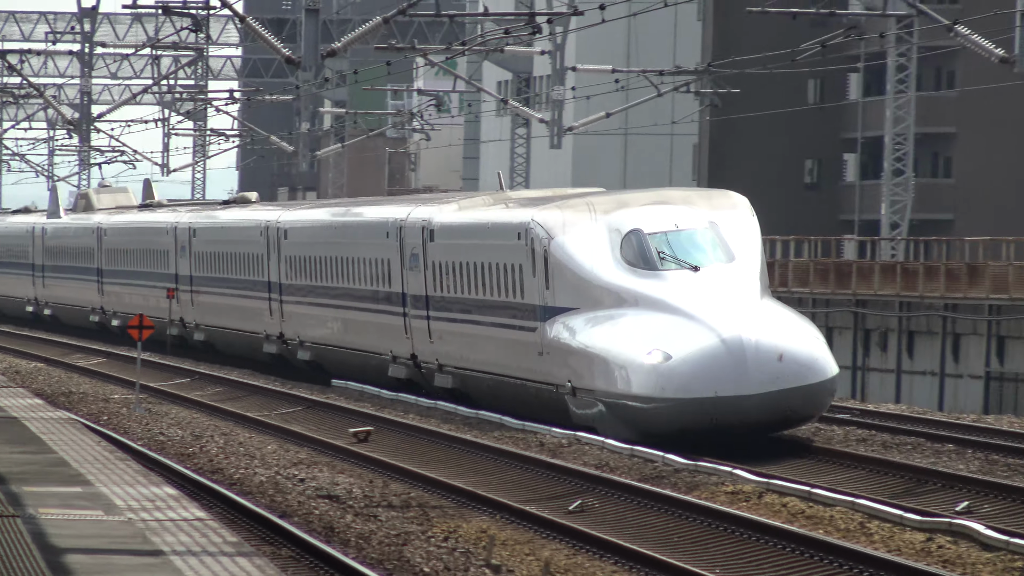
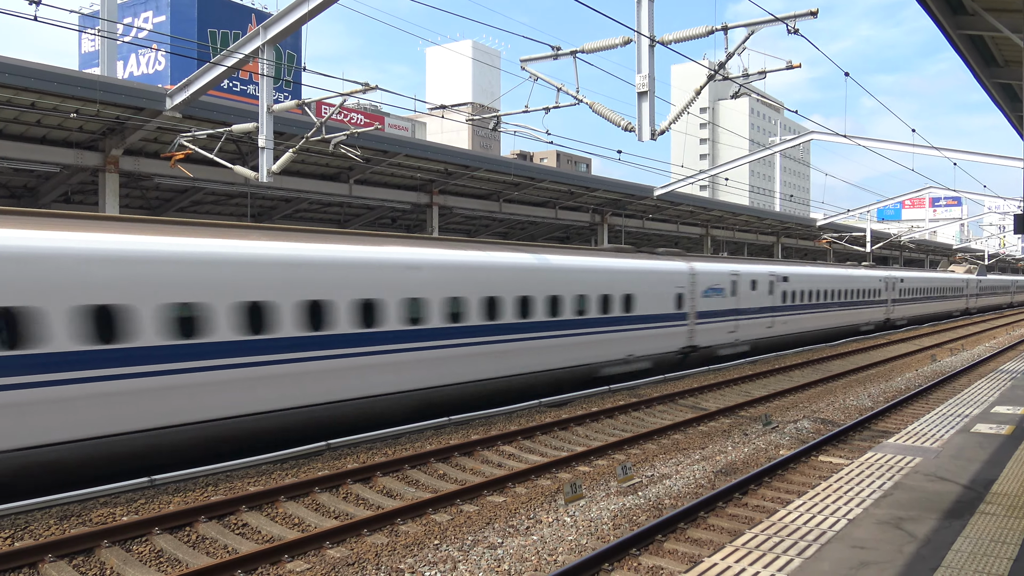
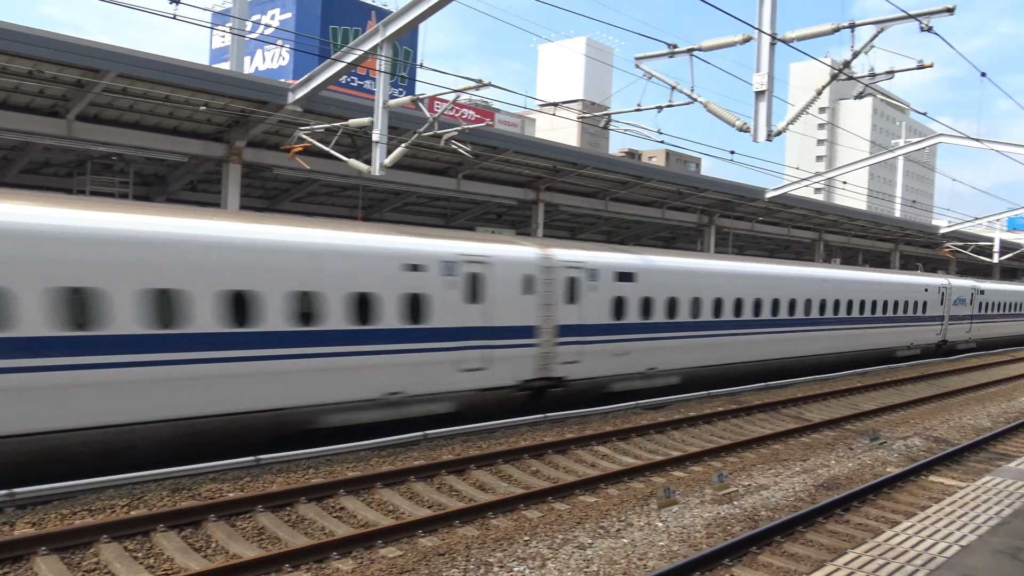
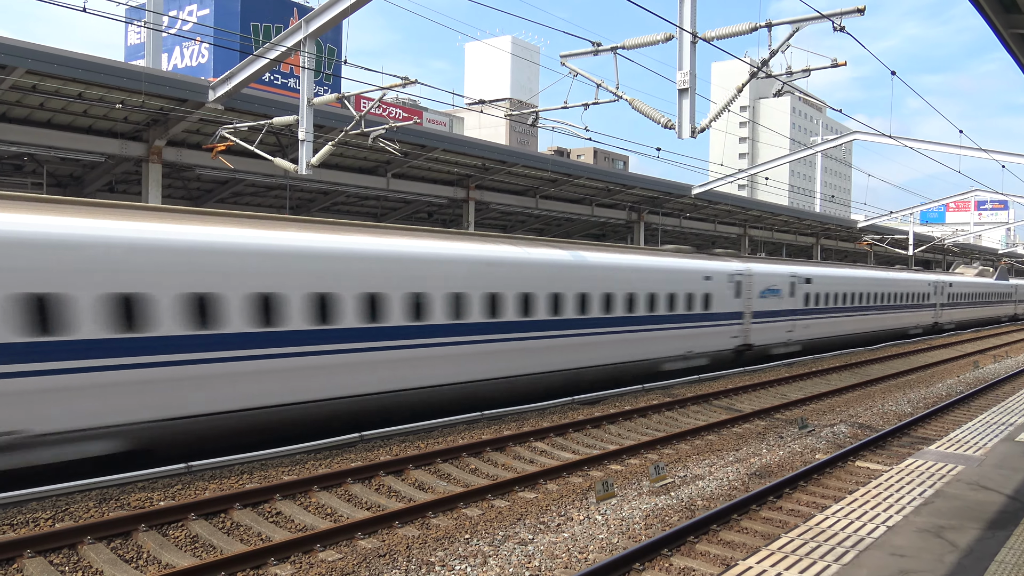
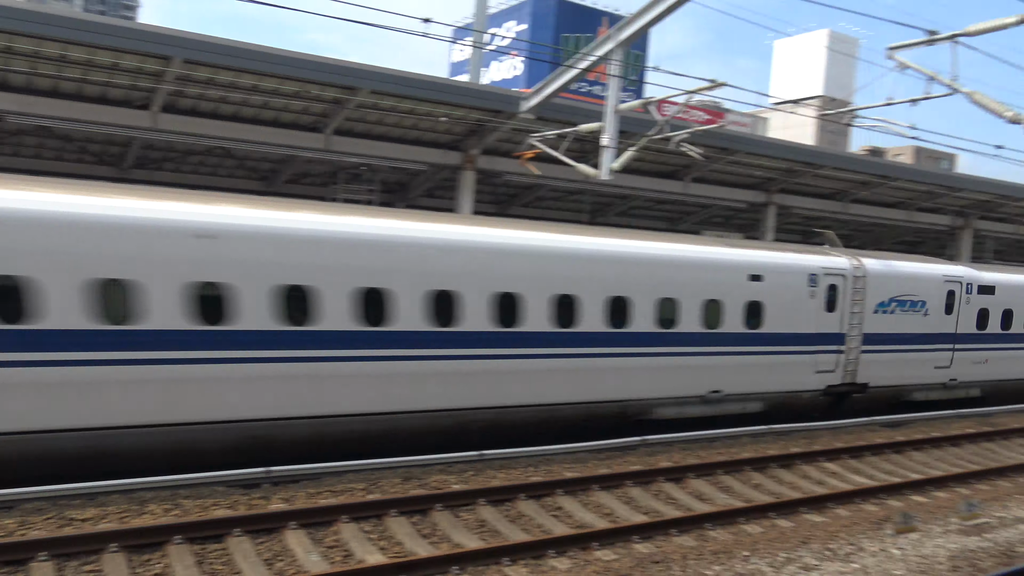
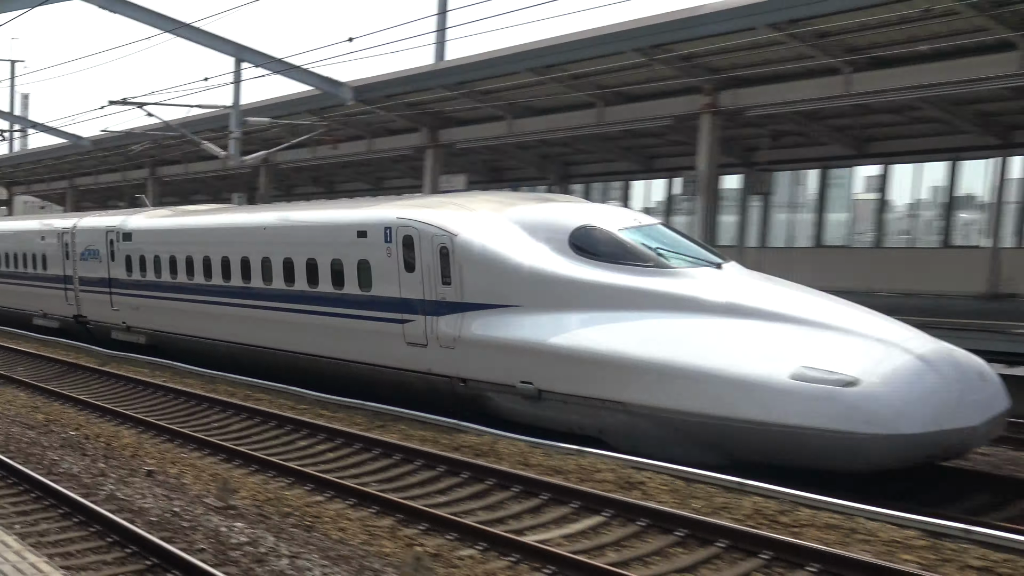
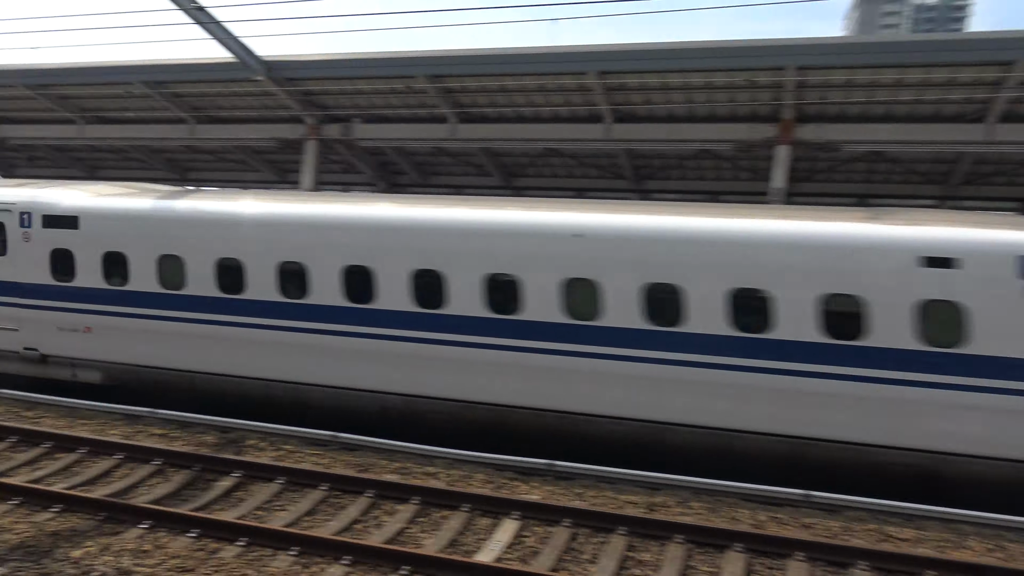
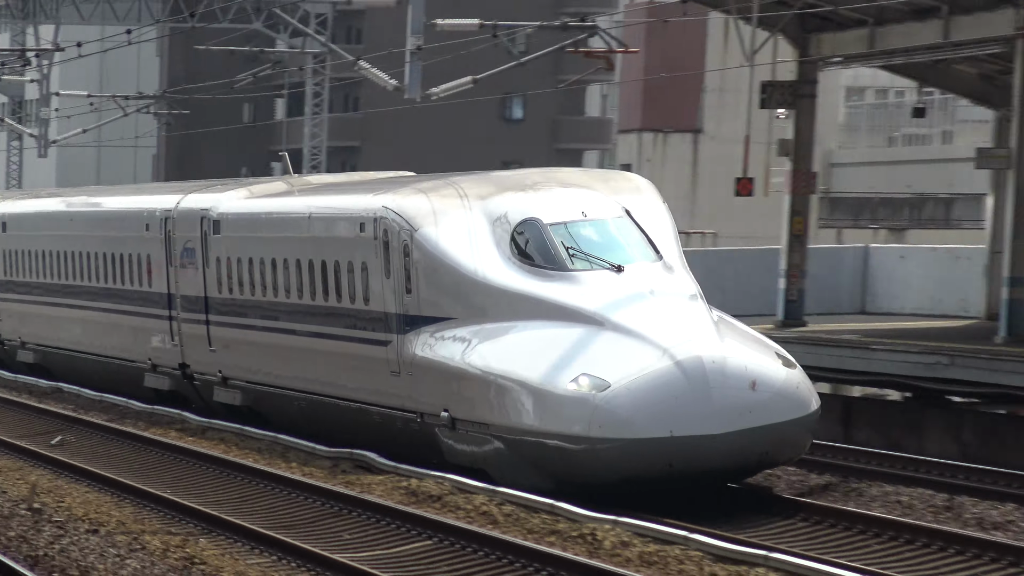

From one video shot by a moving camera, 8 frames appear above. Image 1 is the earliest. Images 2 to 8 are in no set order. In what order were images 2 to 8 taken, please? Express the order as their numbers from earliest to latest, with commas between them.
8, 6, 7, 5, 3, 2, 4
